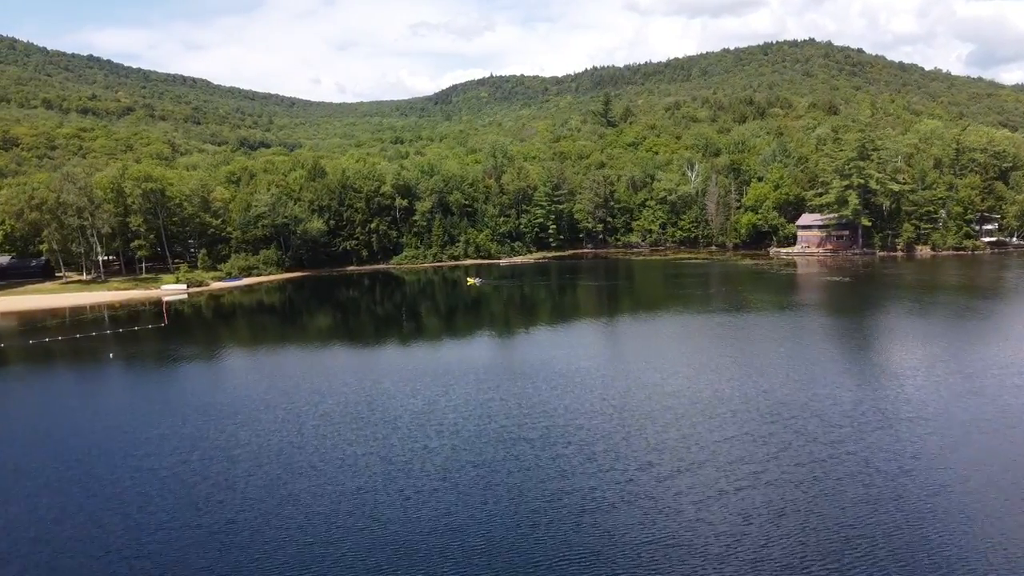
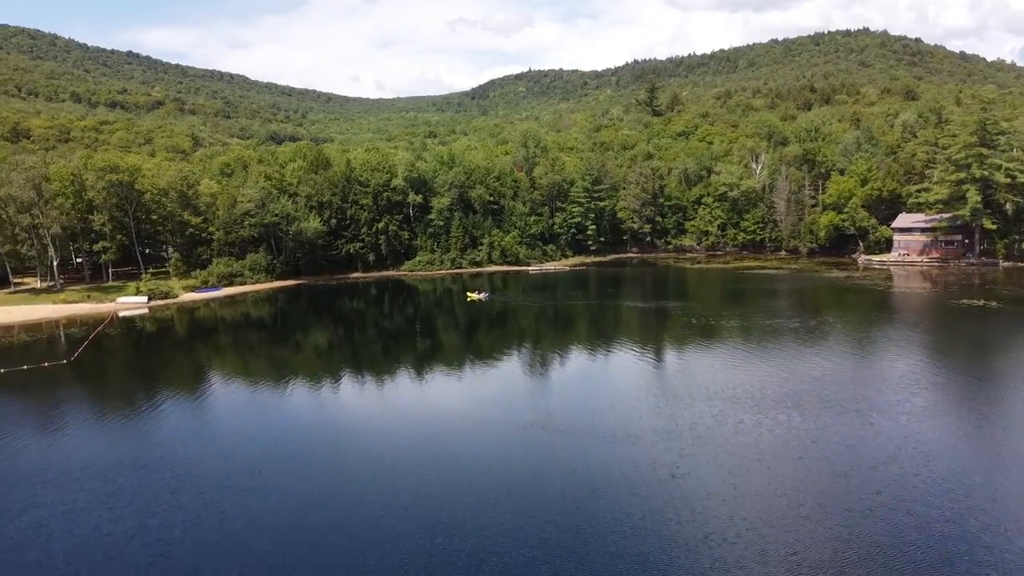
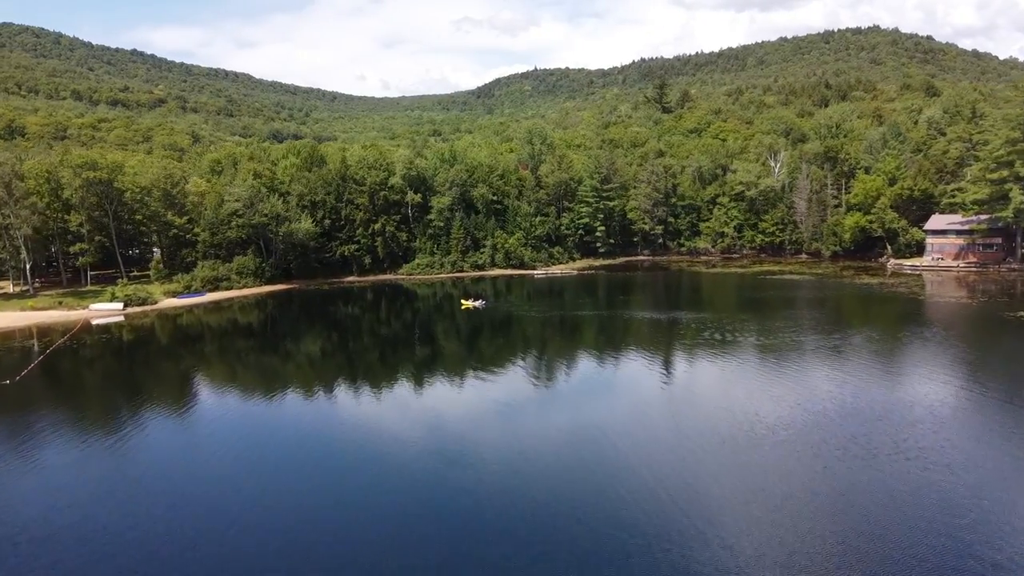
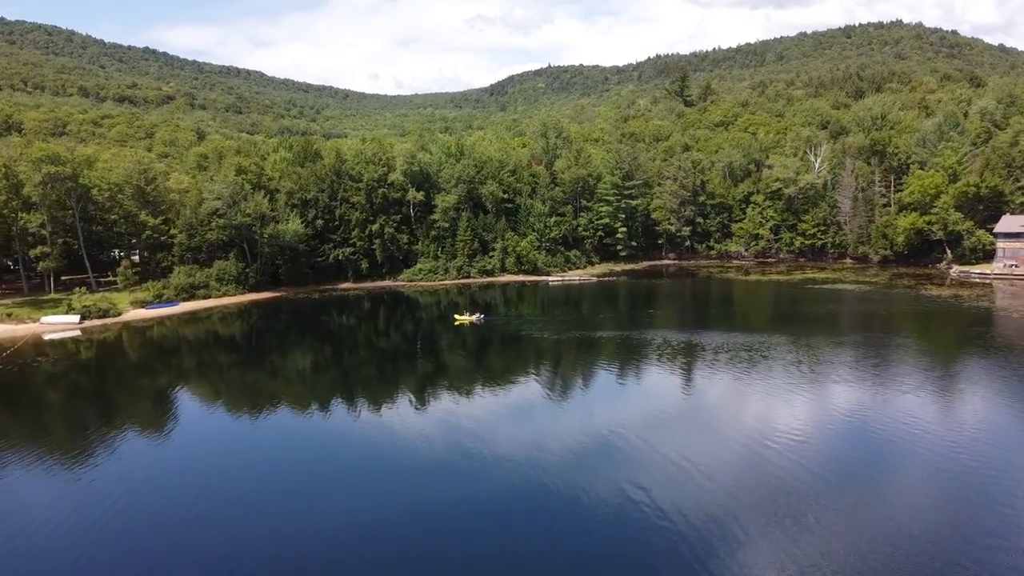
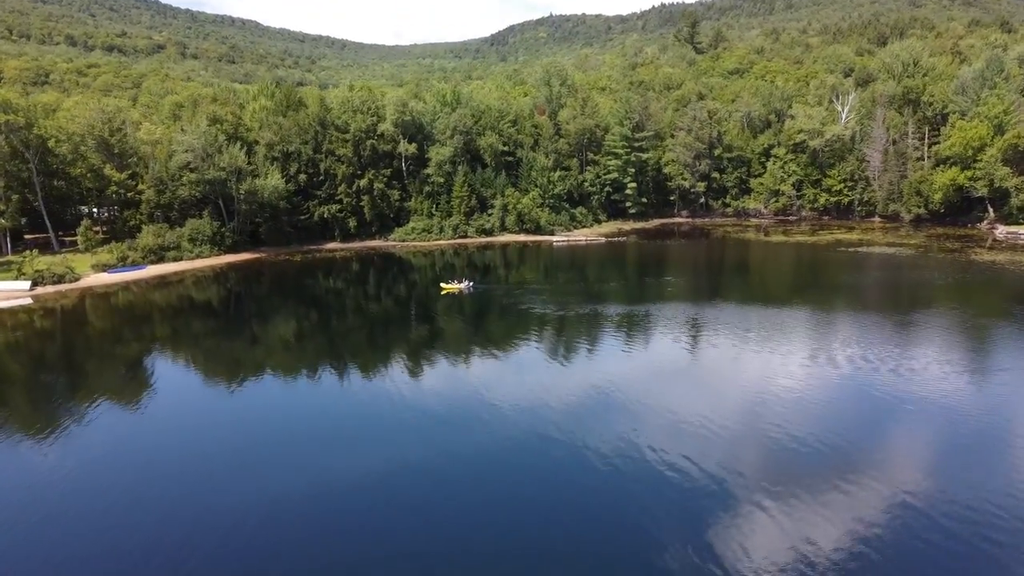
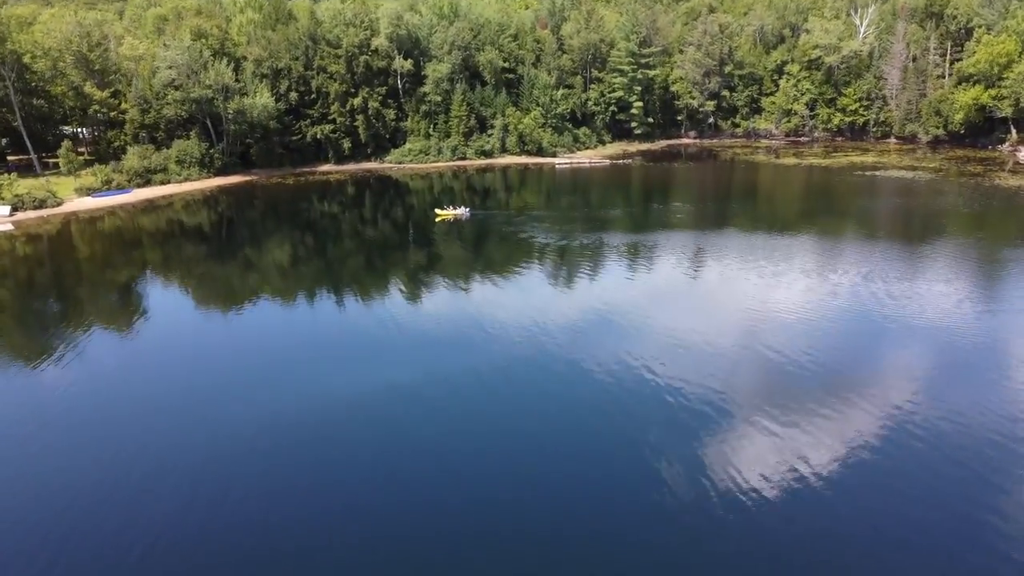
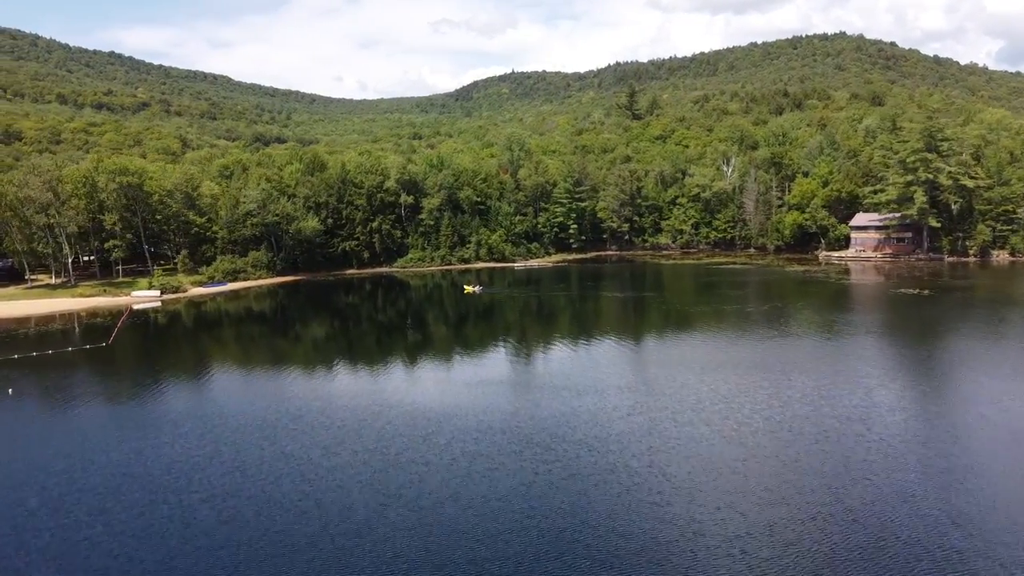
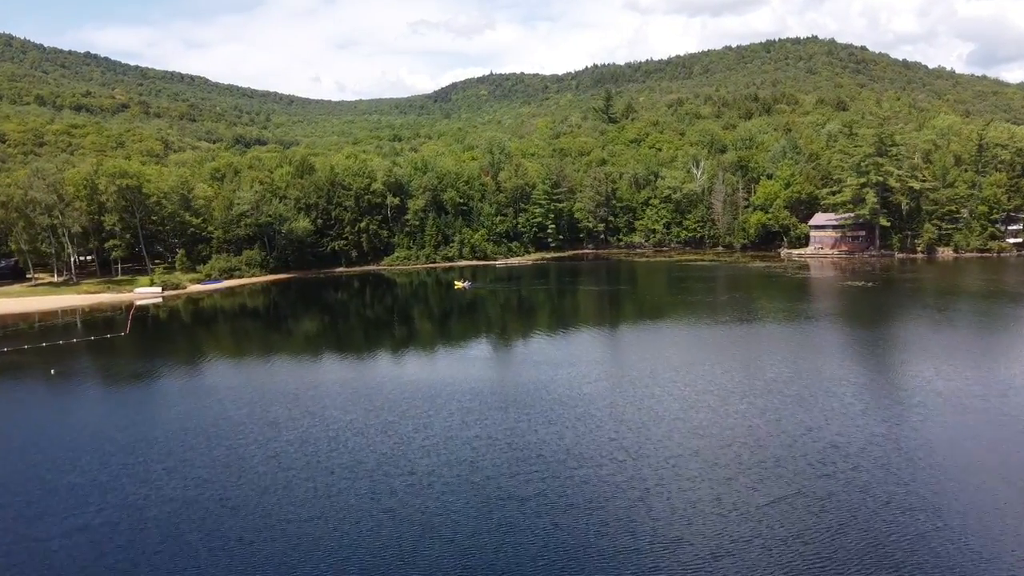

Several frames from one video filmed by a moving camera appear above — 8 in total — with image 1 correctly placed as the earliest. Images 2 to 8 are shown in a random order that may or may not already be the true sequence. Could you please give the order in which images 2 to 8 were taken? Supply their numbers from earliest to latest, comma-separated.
8, 7, 2, 3, 4, 5, 6
